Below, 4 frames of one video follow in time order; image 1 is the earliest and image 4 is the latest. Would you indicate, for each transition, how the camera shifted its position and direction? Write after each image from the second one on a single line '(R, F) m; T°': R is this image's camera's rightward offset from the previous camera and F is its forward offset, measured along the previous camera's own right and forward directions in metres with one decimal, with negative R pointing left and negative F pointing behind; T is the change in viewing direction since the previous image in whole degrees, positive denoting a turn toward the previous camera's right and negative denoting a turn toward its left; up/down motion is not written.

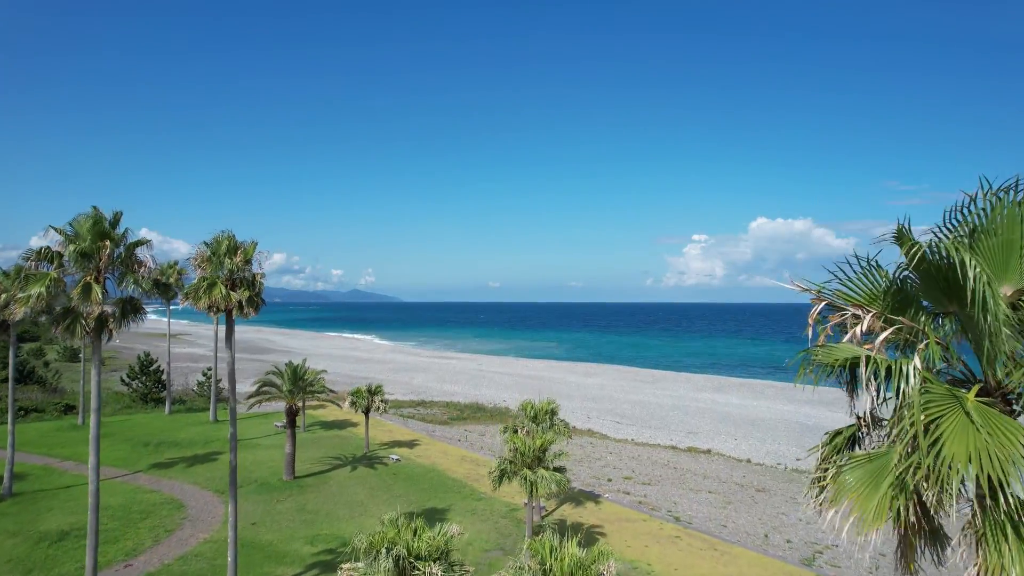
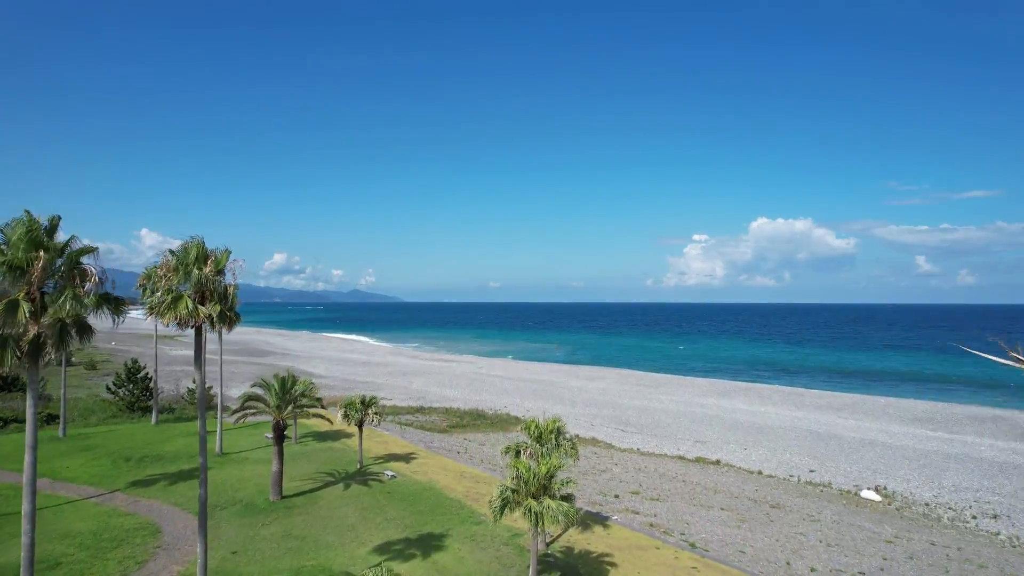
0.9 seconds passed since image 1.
(-0.1, +1.1) m; 0°
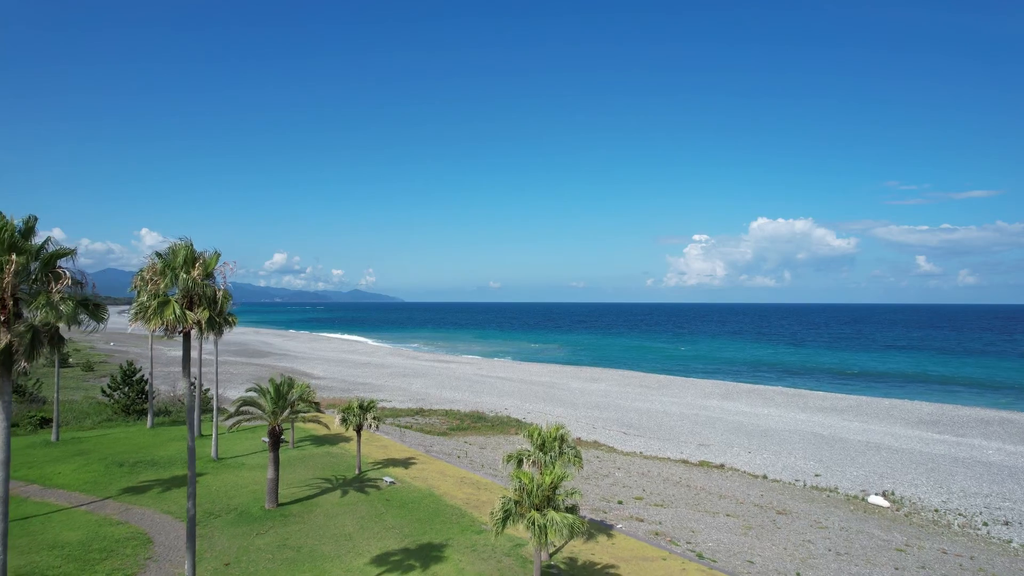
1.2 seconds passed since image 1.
(0.0, +0.4) m; 0°
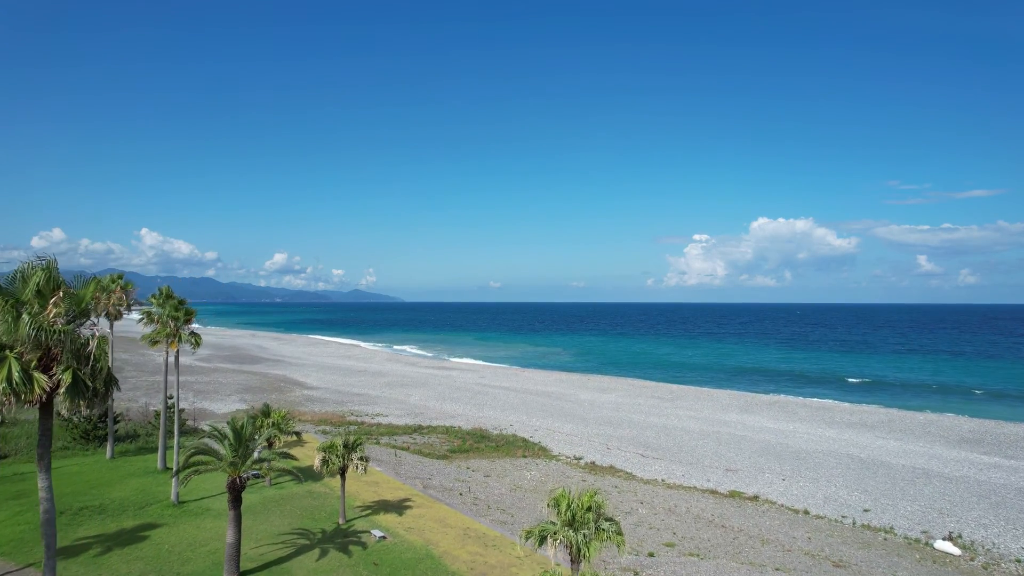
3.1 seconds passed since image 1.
(-0.4, +3.0) m; 0°
